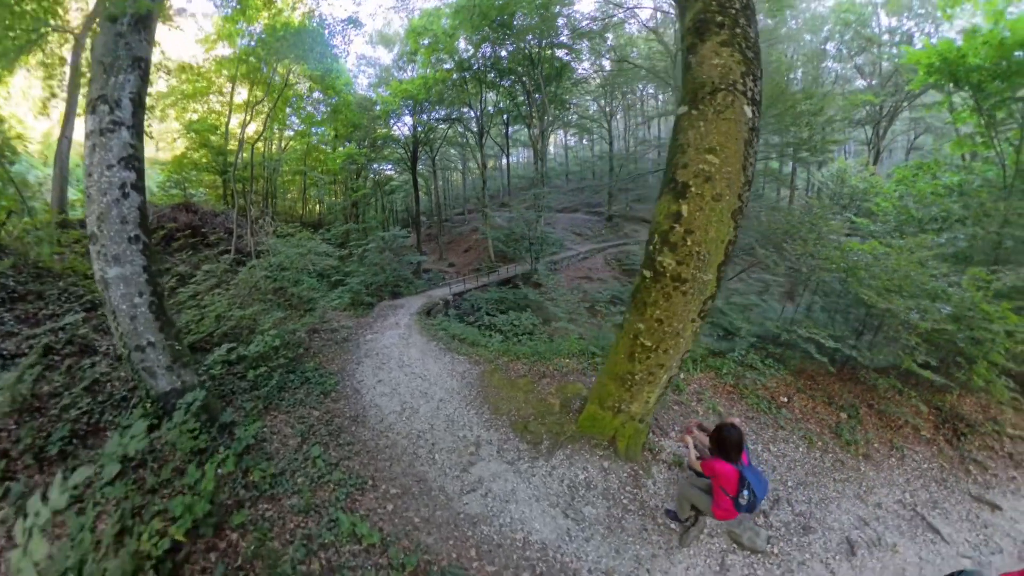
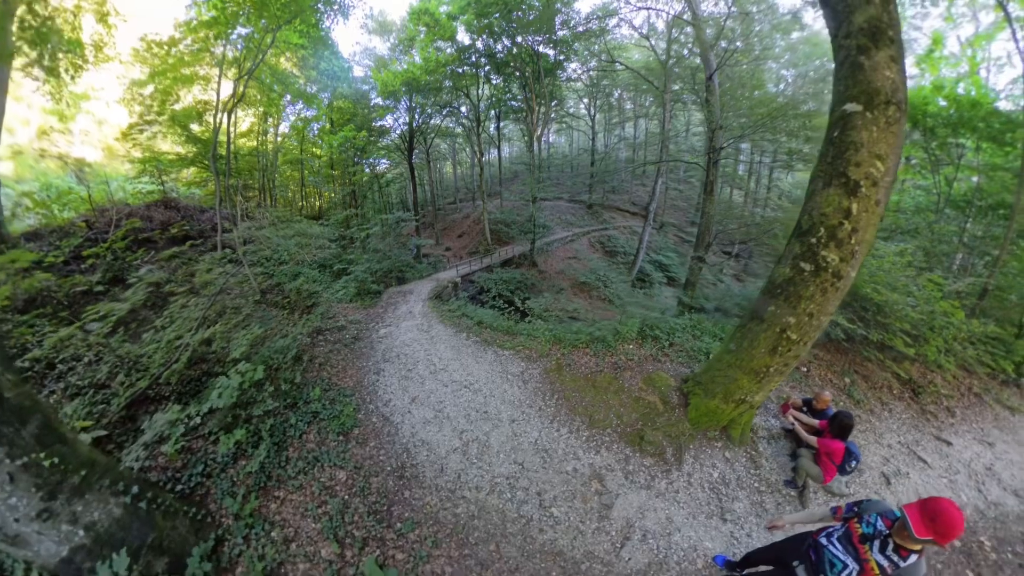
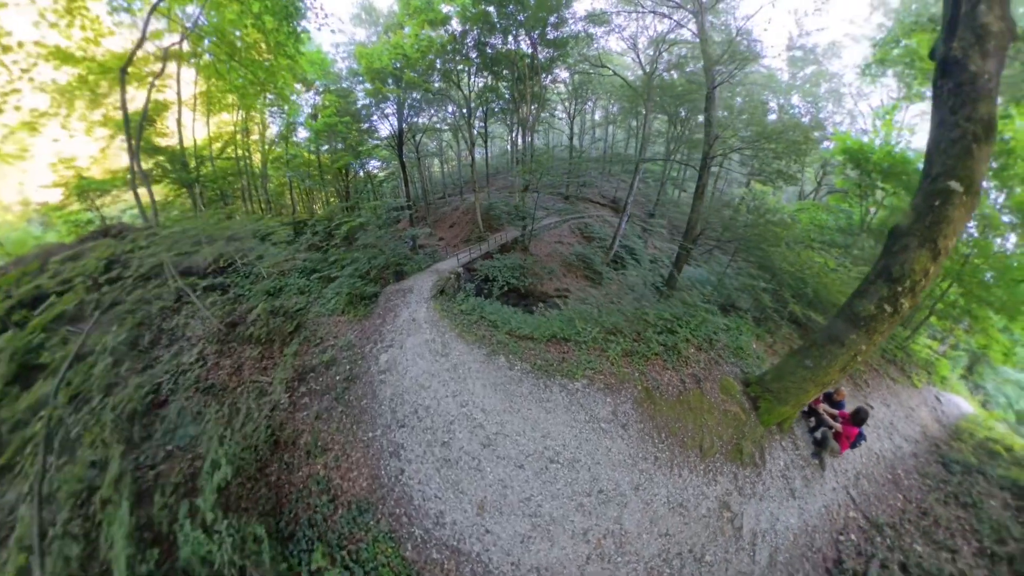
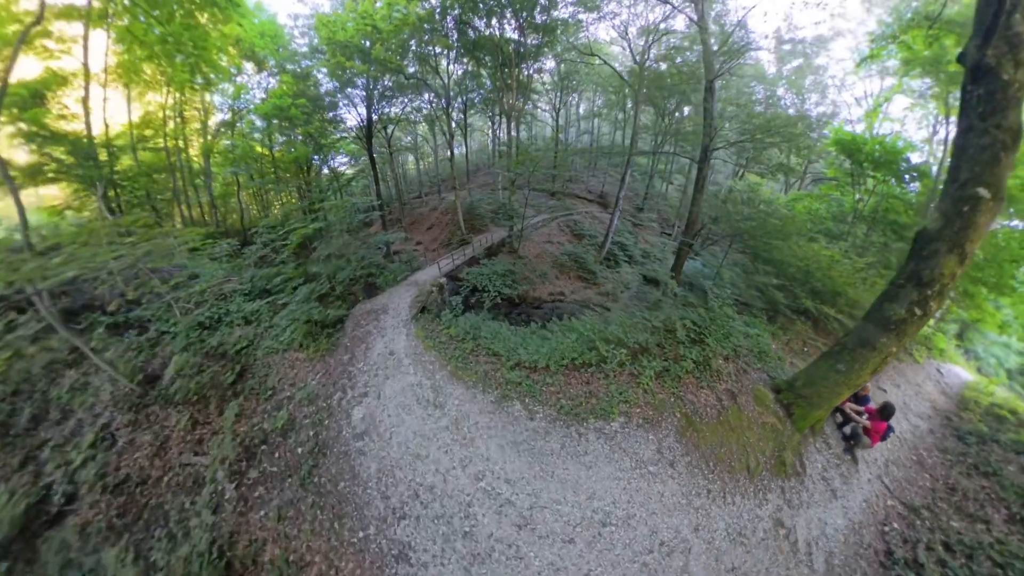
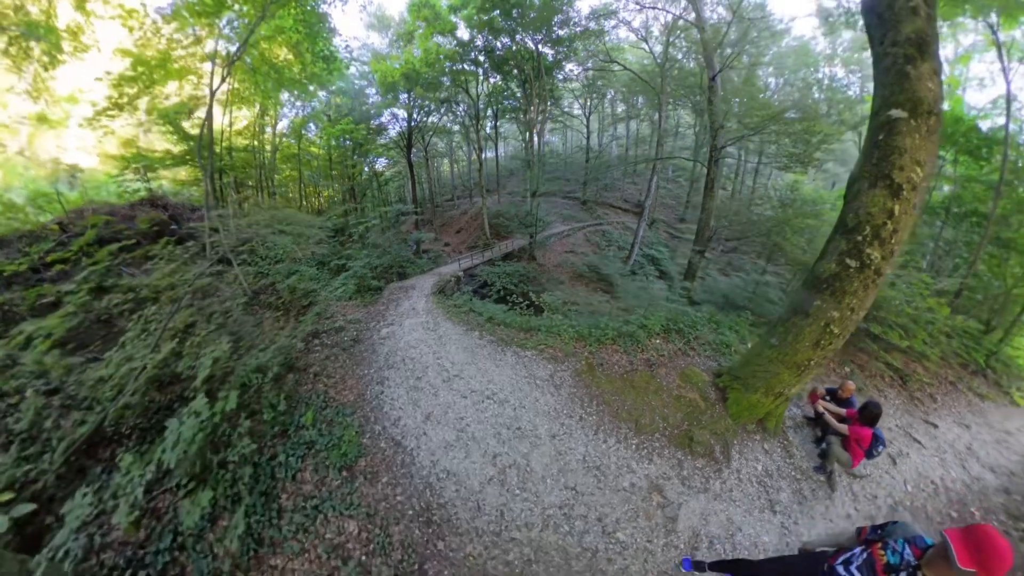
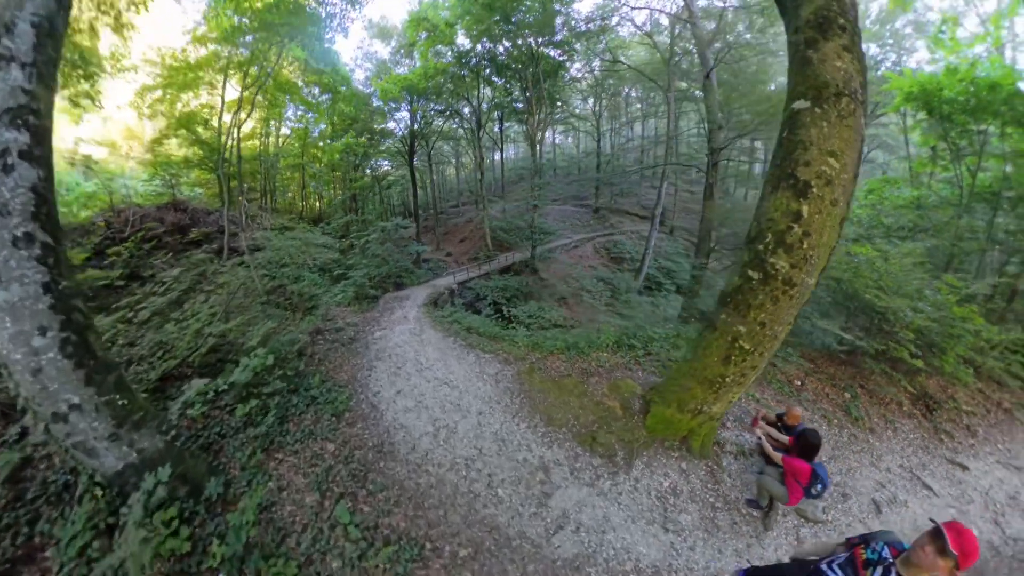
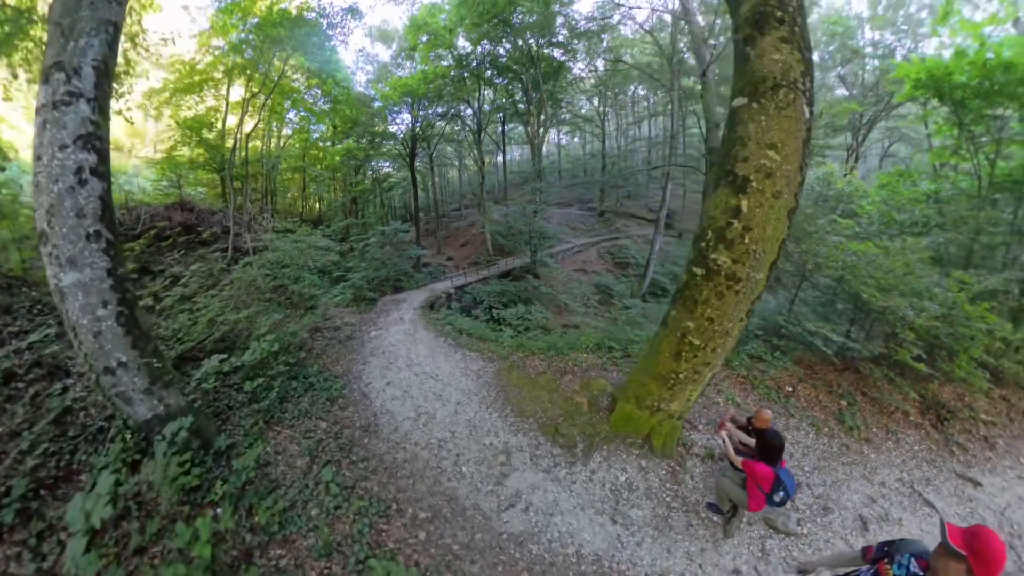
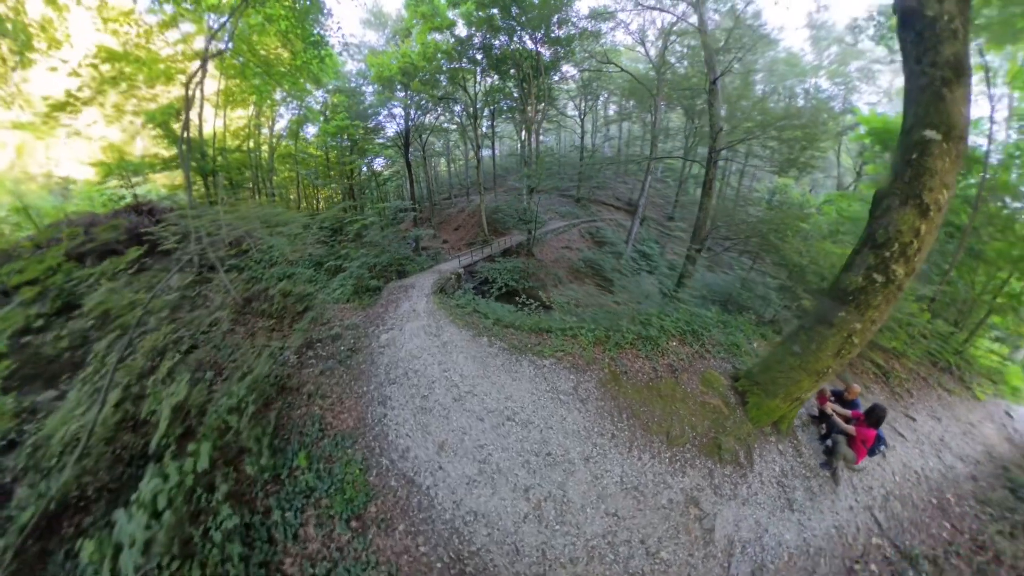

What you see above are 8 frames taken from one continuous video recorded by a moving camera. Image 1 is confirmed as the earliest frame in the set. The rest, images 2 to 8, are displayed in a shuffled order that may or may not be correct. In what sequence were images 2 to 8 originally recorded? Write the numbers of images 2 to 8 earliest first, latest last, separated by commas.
7, 6, 2, 5, 8, 3, 4
